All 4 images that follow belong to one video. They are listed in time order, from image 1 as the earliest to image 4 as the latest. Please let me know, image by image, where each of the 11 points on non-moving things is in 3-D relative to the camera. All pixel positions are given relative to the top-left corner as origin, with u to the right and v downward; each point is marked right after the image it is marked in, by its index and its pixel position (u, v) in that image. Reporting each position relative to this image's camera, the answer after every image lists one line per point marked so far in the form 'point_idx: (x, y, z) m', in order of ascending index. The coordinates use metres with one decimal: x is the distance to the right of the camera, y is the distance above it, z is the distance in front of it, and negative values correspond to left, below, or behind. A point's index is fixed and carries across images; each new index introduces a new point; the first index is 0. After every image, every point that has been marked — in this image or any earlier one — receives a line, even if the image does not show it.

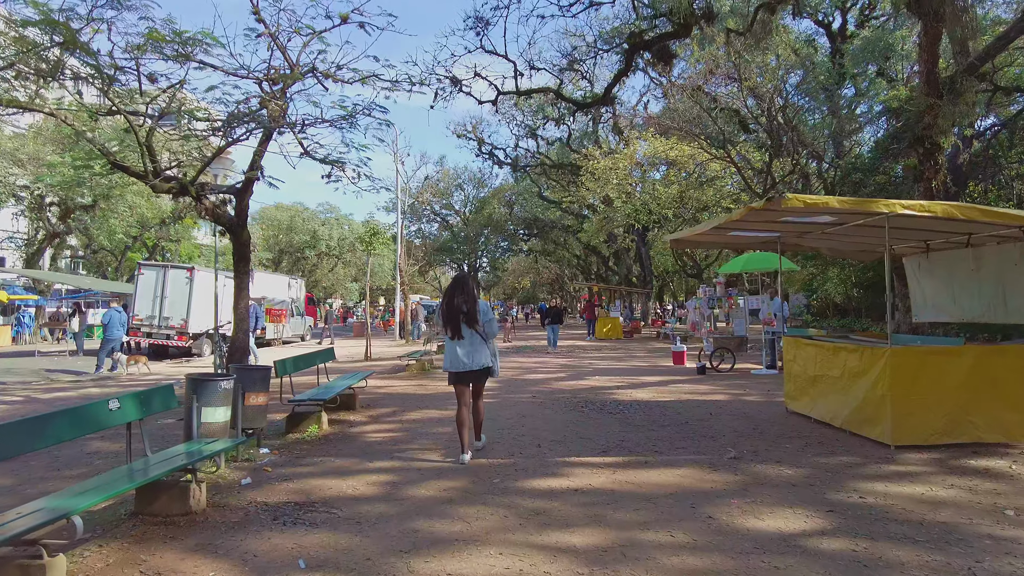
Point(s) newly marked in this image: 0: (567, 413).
0: (+0.7, -1.6, +8.0) m
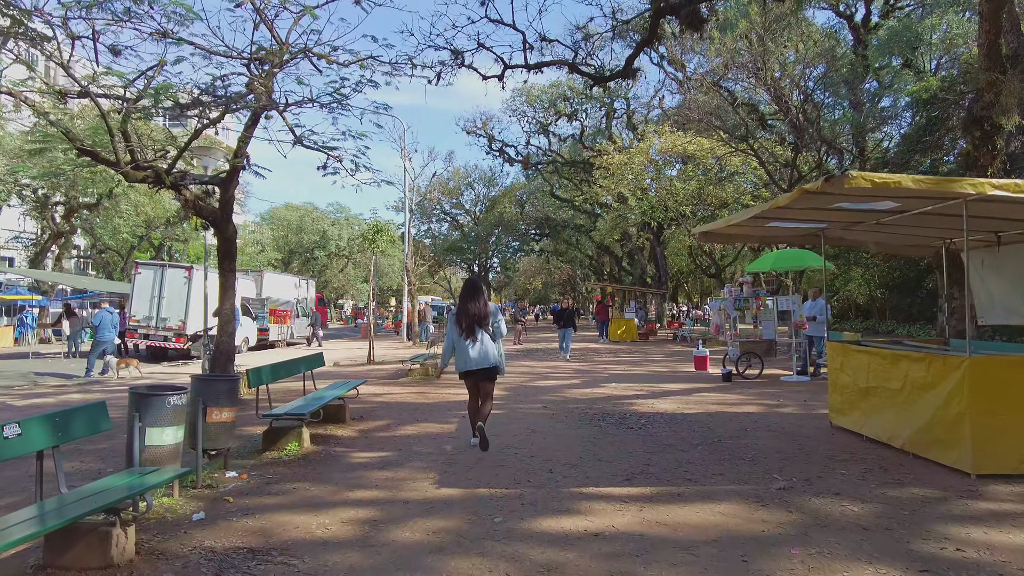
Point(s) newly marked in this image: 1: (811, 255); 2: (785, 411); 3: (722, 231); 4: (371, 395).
0: (+0.8, -1.5, +7.1) m
1: (+5.4, +0.6, +11.4) m
2: (+3.5, -1.6, +8.2) m
3: (+2.4, +0.7, +7.4) m
4: (-2.2, -1.7, +10.3) m
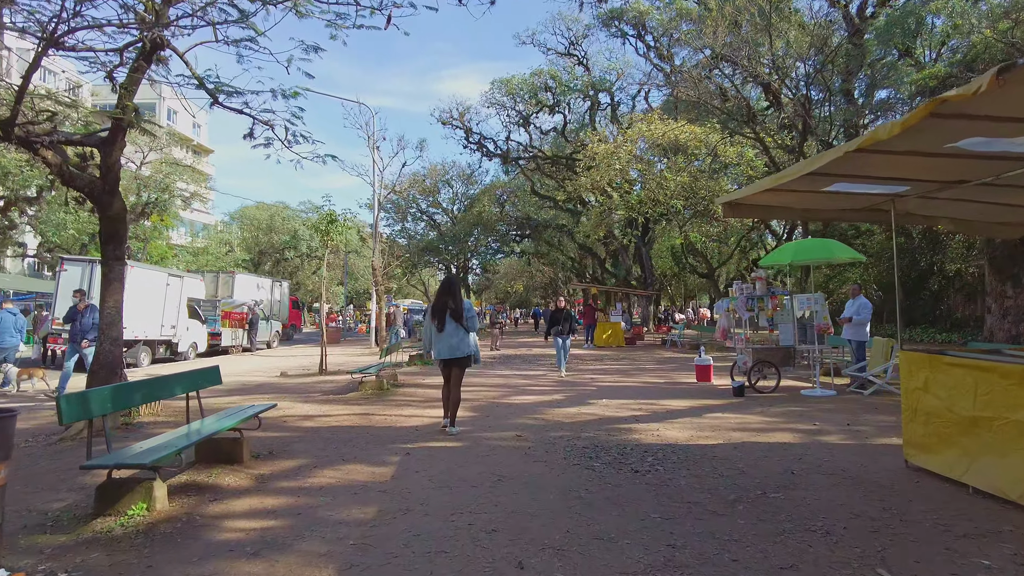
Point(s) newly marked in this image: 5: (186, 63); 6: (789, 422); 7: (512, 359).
0: (+0.4, -1.5, +5.1) m
1: (+5.0, +0.6, +9.5) m
2: (+3.1, -1.5, +6.3) m
3: (+2.1, +0.8, +5.5) m
4: (-2.7, -1.7, +8.2) m
5: (-4.0, +2.8, +7.9) m
6: (+3.1, -1.5, +7.3) m
7: (0.0, -1.9, +16.8) m
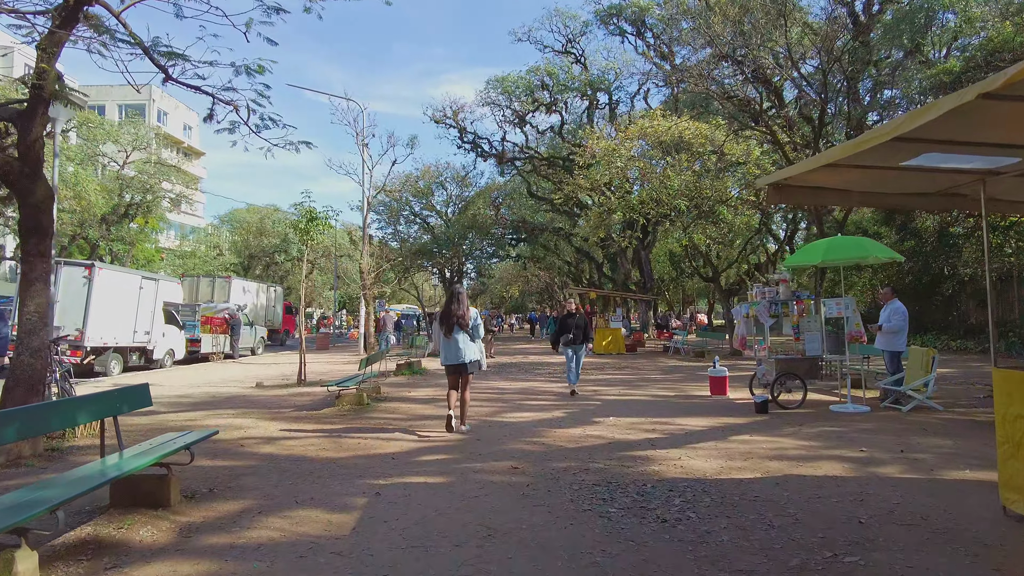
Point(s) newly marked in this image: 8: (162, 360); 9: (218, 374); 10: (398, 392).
0: (+0.4, -1.5, +4.1) m
1: (+4.9, +0.6, +8.5) m
2: (+3.1, -1.5, +5.2) m
3: (+2.1, +0.8, +4.5) m
4: (-2.7, -1.7, +7.1) m
5: (-4.1, +2.7, +6.8) m
6: (+3.1, -1.5, +6.2) m
7: (-0.1, -2.0, +15.7) m
8: (-10.6, -2.2, +19.6) m
9: (-7.7, -2.2, +16.8) m
10: (-2.0, -1.8, +11.1) m
